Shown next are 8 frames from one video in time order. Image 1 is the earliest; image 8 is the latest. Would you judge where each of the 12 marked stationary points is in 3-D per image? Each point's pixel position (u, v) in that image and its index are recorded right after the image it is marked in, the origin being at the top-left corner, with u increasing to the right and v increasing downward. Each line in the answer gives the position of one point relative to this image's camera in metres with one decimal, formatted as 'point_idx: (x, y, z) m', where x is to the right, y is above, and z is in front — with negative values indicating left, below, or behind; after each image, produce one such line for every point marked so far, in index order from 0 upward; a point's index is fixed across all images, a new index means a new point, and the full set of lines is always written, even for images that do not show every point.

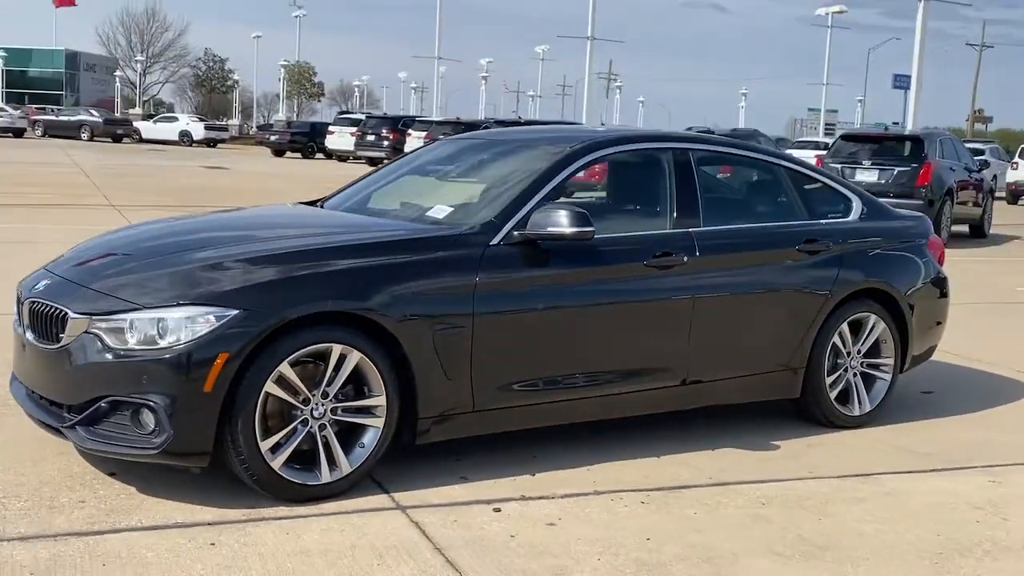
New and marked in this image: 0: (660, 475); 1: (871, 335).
0: (+0.6, -0.7, +4.4) m
1: (+1.7, -0.2, +5.4) m
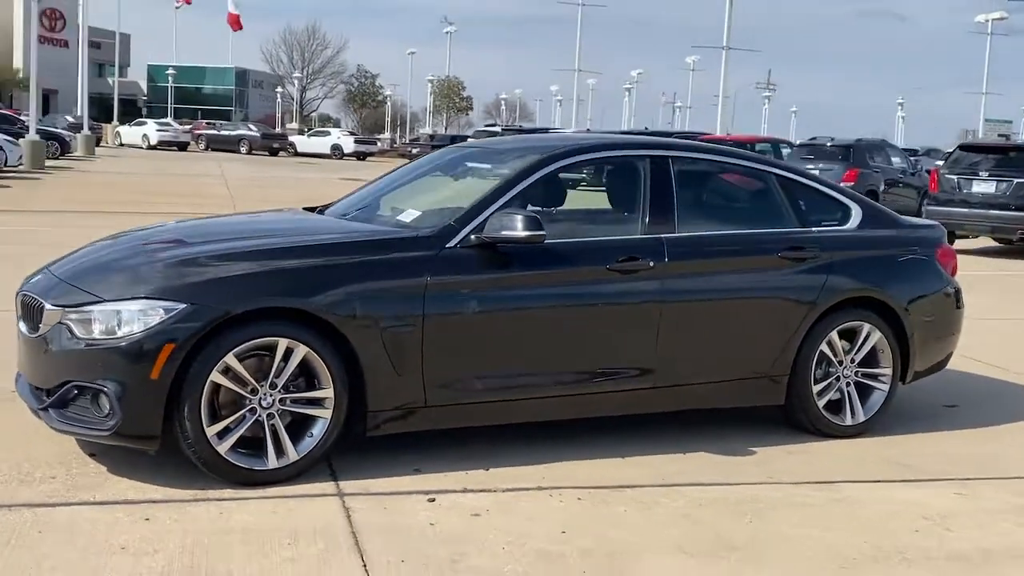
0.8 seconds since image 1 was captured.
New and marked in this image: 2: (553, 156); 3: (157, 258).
0: (+0.4, -0.7, +4.5) m
1: (+1.6, -0.3, +5.4) m
2: (+0.1, +0.6, +4.9) m
3: (-1.3, +0.1, +4.2) m
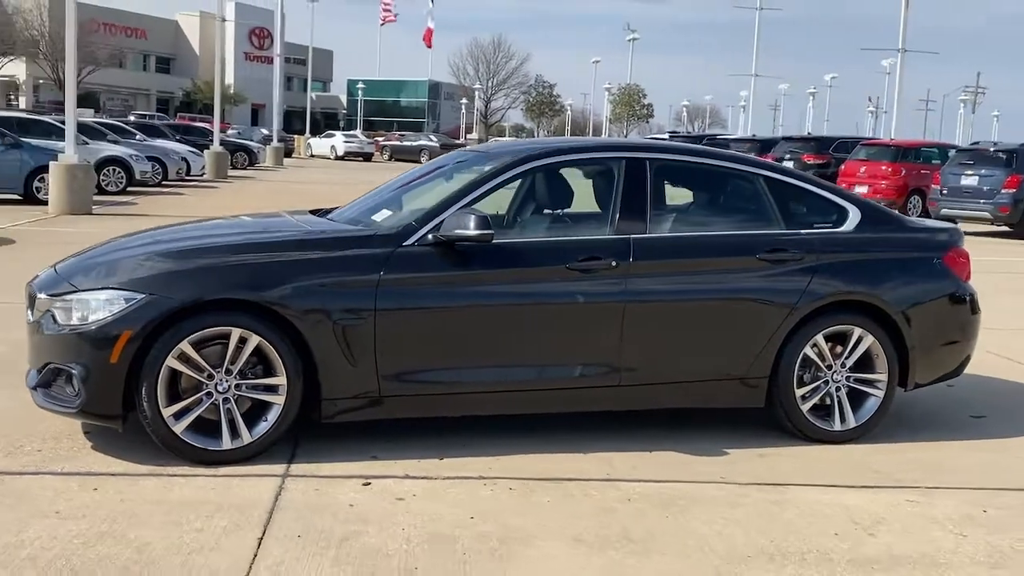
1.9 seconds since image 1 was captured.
0: (+0.2, -0.7, +4.6) m
1: (+1.6, -0.3, +5.3) m
2: (0.0, +0.6, +5.1) m
3: (-1.5, +0.1, +4.6) m
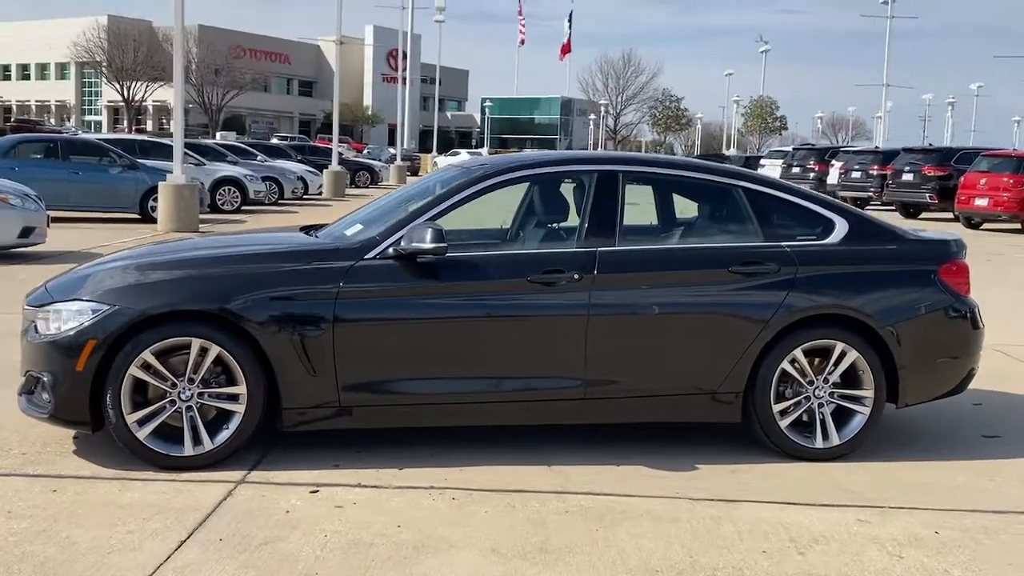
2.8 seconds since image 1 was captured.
0: (0.0, -0.8, +4.6) m
1: (+1.4, -0.3, +5.1) m
2: (-0.1, +0.5, +5.1) m
3: (-1.7, +0.1, +4.8) m
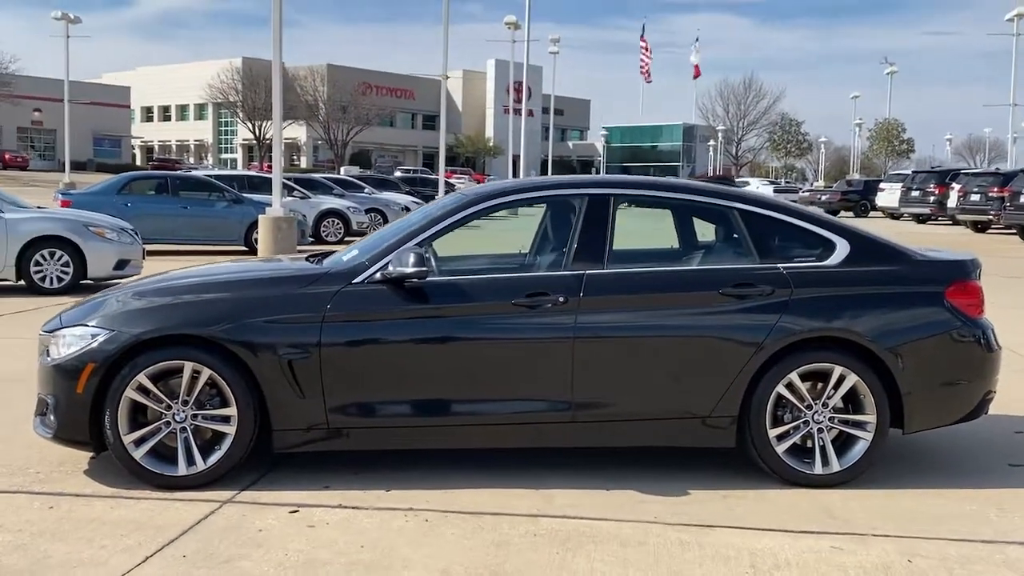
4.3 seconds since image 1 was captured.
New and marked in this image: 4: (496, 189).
0: (-0.1, -0.9, +4.7) m
1: (+1.4, -0.4, +5.0) m
2: (-0.1, +0.4, +5.2) m
3: (-1.7, 0.0, +5.0) m
4: (-0.1, +0.4, +5.2) m
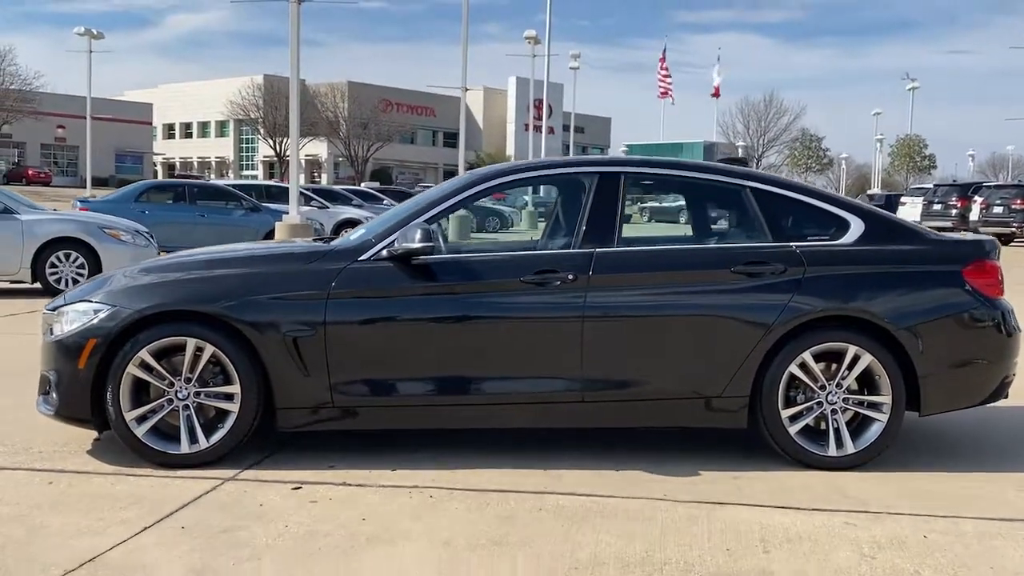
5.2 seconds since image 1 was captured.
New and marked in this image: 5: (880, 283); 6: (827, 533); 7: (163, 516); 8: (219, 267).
0: (0.0, -0.8, +4.6) m
1: (+1.4, -0.3, +4.9) m
2: (-0.1, +0.5, +5.1) m
3: (-1.7, +0.1, +5.0) m
4: (0.0, +0.5, +5.2) m
5: (+1.6, 0.0, +4.9) m
6: (+1.1, -0.8, +3.9) m
7: (-1.2, -0.8, +4.1) m
8: (-1.2, +0.1, +4.8) m
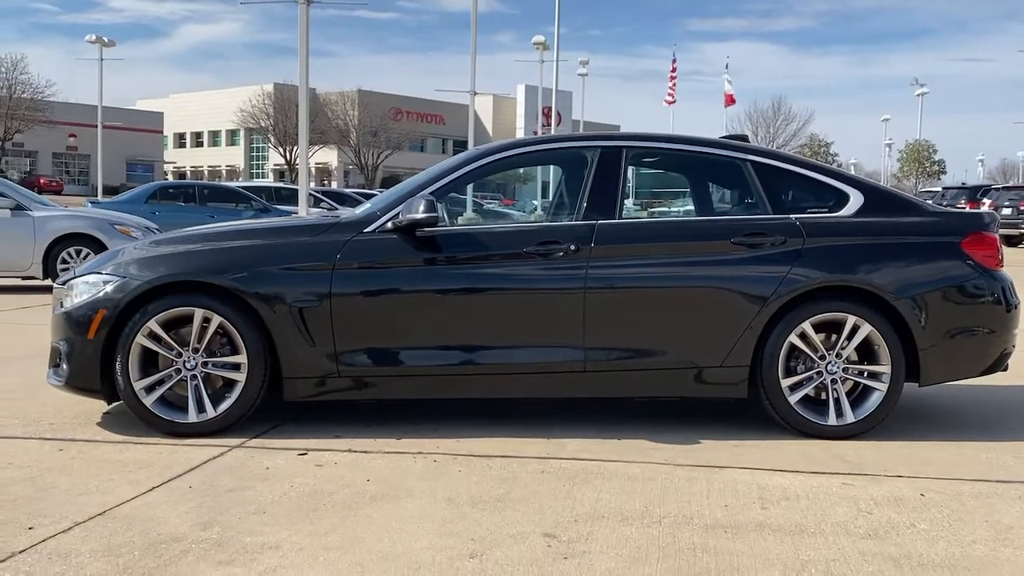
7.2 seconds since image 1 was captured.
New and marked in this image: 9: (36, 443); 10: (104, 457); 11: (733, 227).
0: (0.0, -0.6, +4.6) m
1: (+1.5, -0.2, +4.9) m
2: (-0.1, +0.6, +5.2) m
3: (-1.7, +0.2, +5.1) m
4: (0.0, +0.7, +5.2) m
5: (+1.6, +0.1, +5.0) m
6: (+1.1, -0.7, +3.9) m
7: (-1.2, -0.7, +4.1) m
8: (-1.2, +0.2, +4.9) m
9: (-1.9, -0.6, +4.7) m
10: (-1.6, -0.7, +4.4) m
11: (+0.9, +0.3, +5.0) m
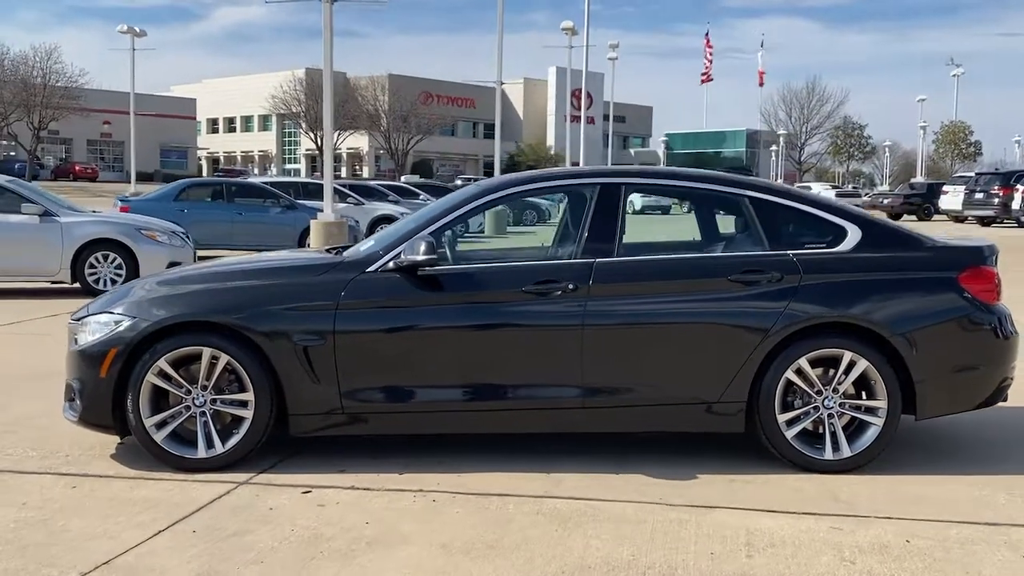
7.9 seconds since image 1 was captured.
0: (0.0, -0.8, +4.7) m
1: (+1.5, -0.4, +5.0) m
2: (-0.1, +0.5, +5.3) m
3: (-1.7, 0.0, +5.2) m
4: (0.0, +0.5, +5.3) m
5: (+1.6, 0.0, +5.0) m
6: (+1.0, -0.9, +4.0) m
7: (-1.2, -0.9, +4.3) m
8: (-1.2, 0.0, +5.0) m
9: (-1.9, -0.8, +4.8) m
10: (-1.6, -0.8, +4.6) m
11: (+0.9, +0.1, +5.0) m
